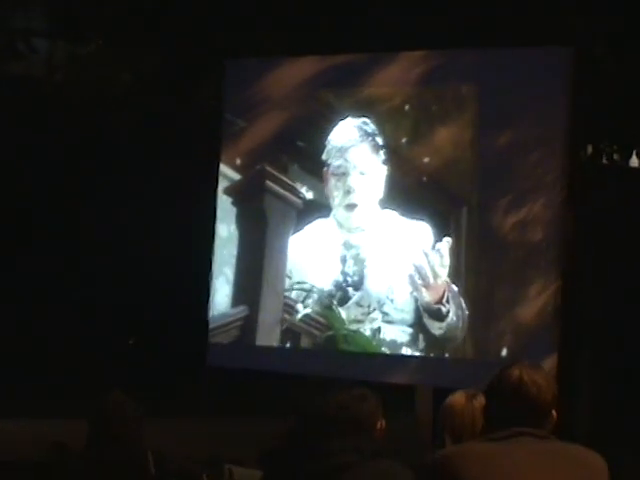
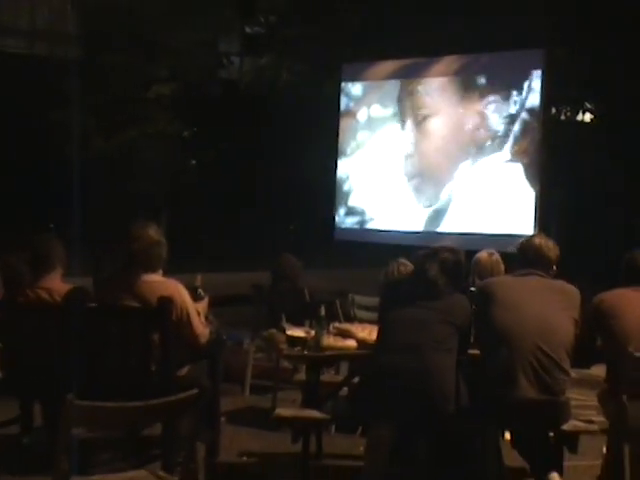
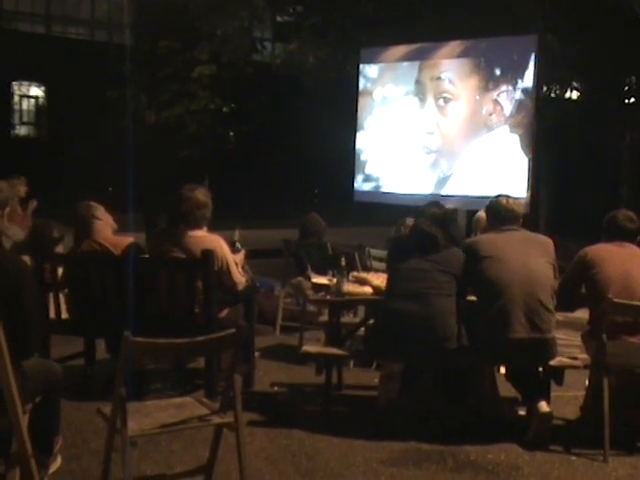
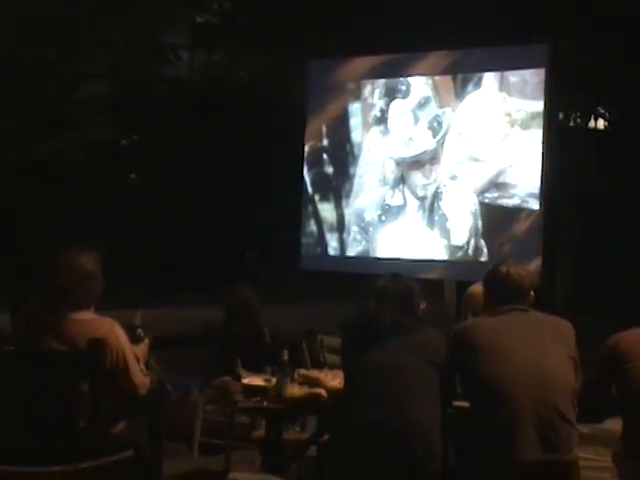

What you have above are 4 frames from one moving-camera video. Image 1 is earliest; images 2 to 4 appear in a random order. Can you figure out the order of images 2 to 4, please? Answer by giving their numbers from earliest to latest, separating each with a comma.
4, 2, 3
